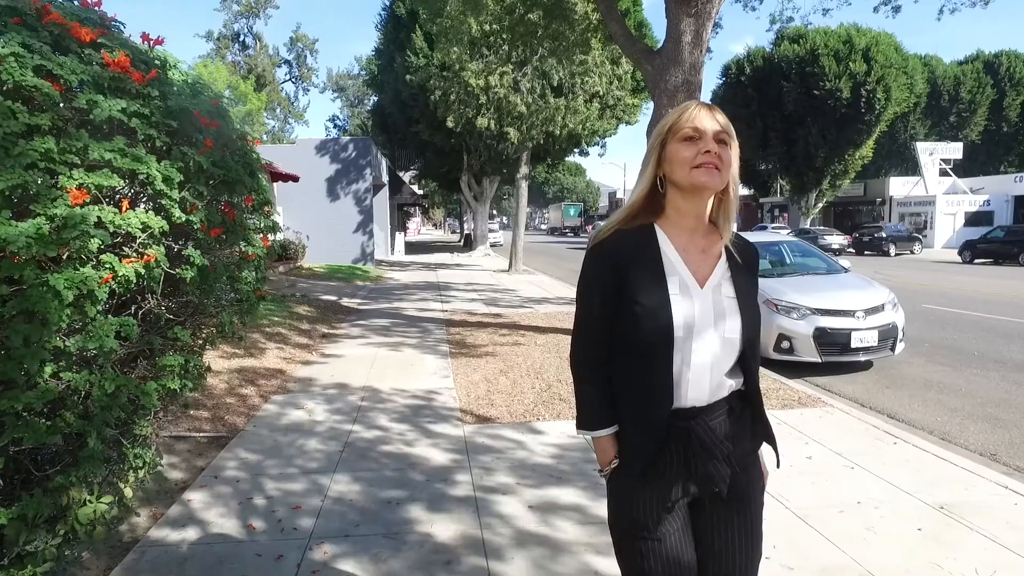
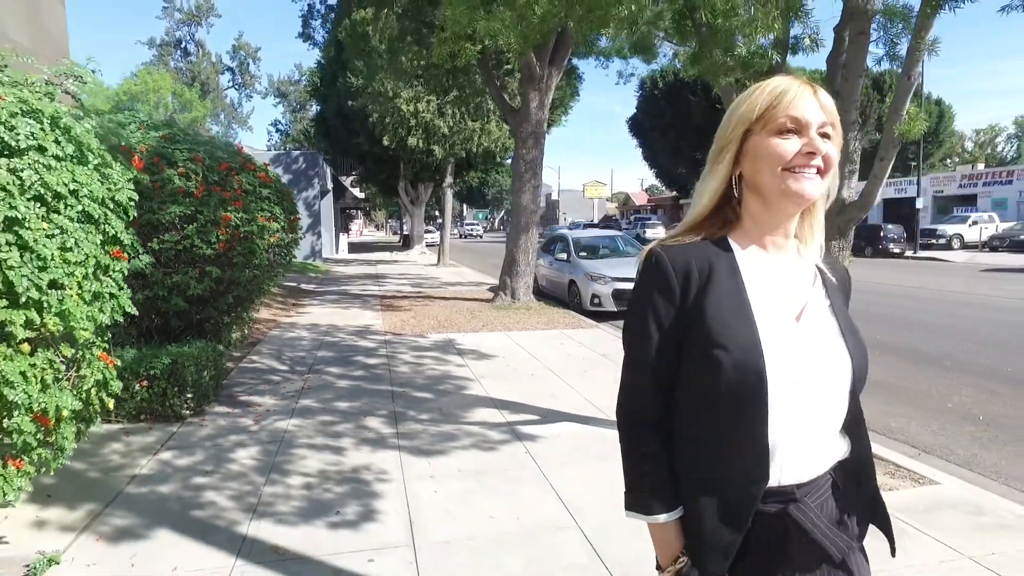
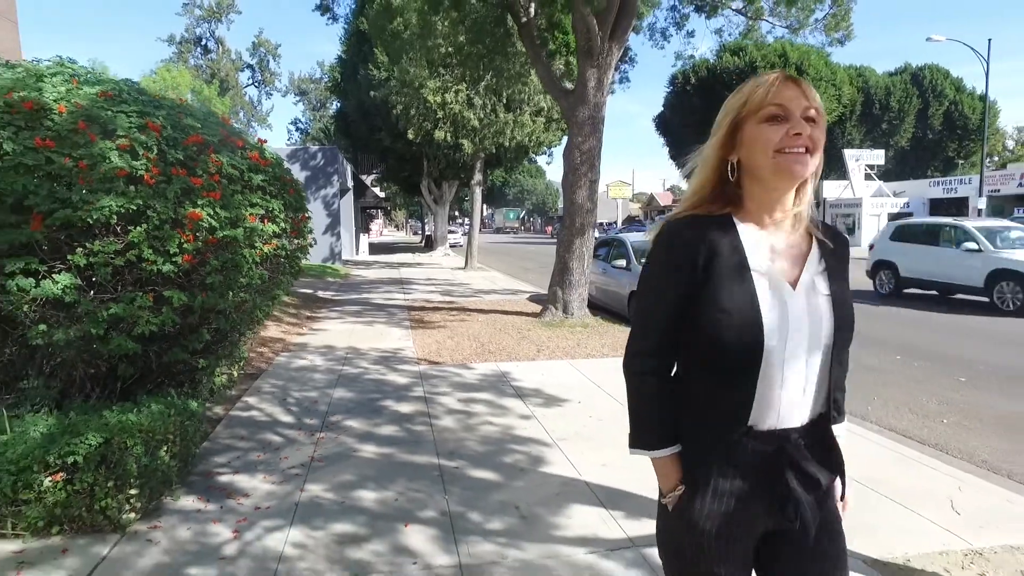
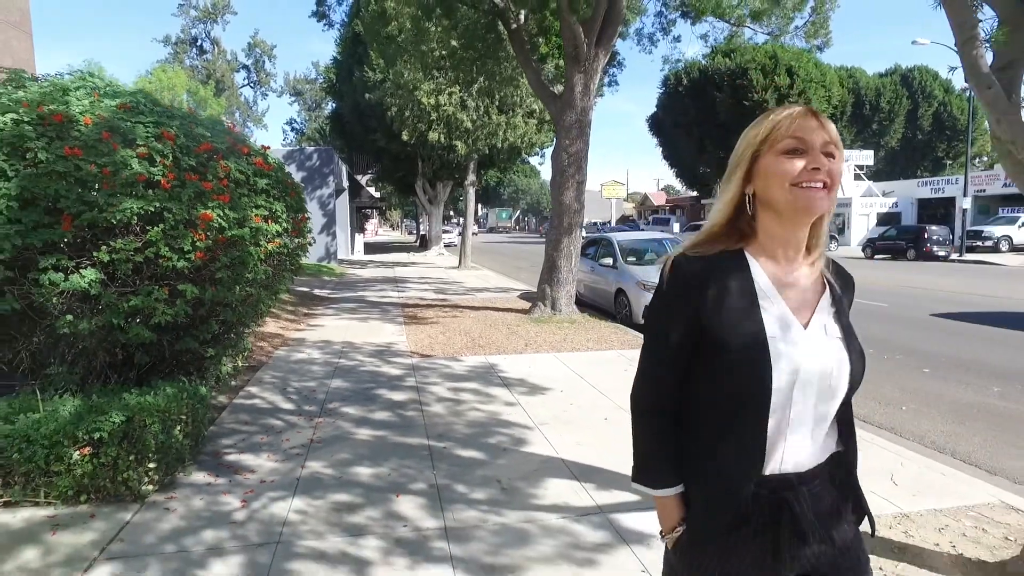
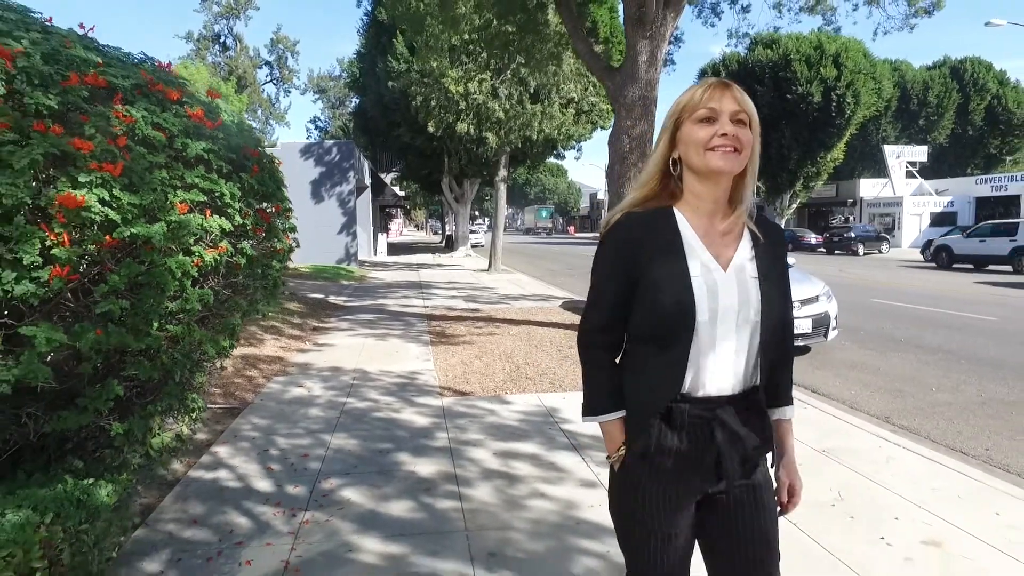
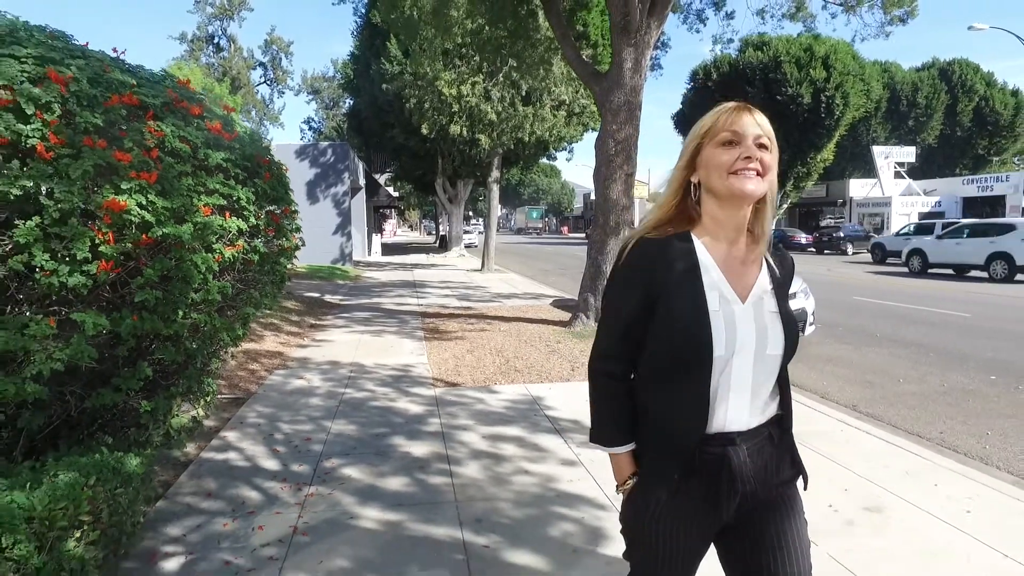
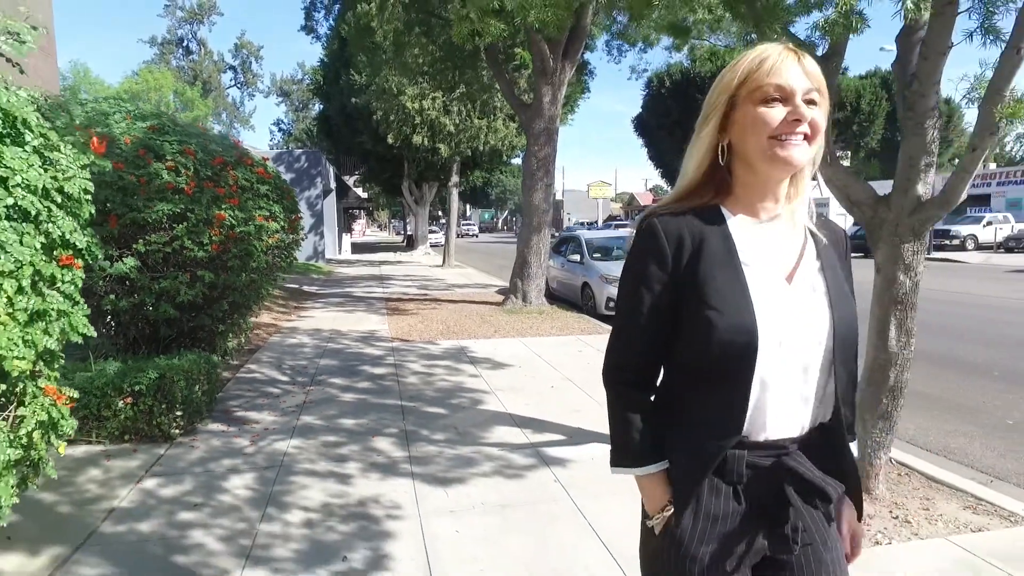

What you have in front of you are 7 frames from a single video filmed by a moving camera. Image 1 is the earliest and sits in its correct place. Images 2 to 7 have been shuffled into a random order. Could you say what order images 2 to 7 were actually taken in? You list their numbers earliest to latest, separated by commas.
5, 6, 3, 4, 7, 2
